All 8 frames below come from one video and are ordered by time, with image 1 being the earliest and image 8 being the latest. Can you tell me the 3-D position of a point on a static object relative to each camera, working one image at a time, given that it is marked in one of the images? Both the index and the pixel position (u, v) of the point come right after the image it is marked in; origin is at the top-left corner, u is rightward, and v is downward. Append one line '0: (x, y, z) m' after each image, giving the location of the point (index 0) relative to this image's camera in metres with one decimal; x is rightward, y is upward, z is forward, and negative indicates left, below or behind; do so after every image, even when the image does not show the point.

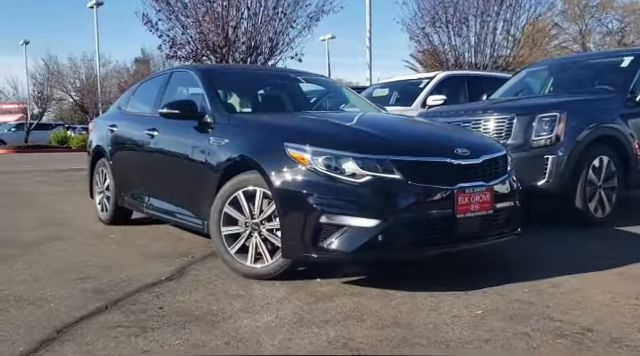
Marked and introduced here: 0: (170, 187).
0: (-1.4, -0.1, +5.5) m
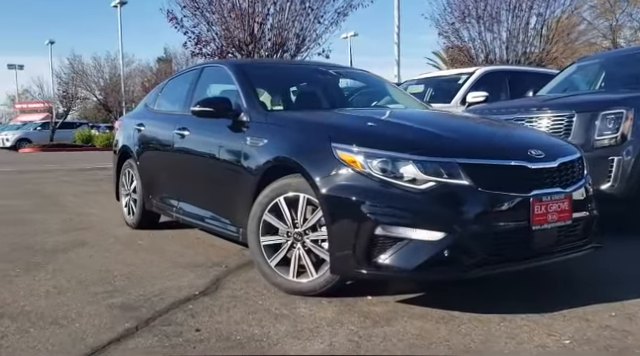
0: (-1.0, -0.1, +5.1) m
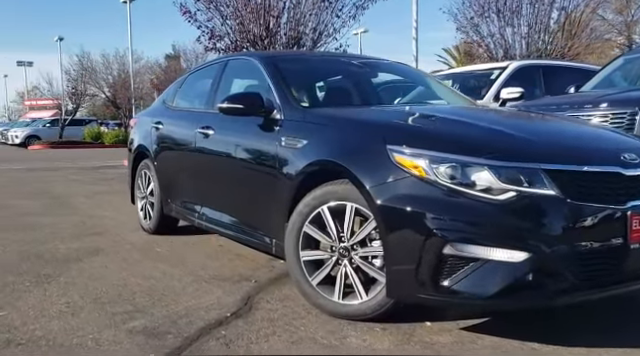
0: (-0.8, -0.1, +4.7) m
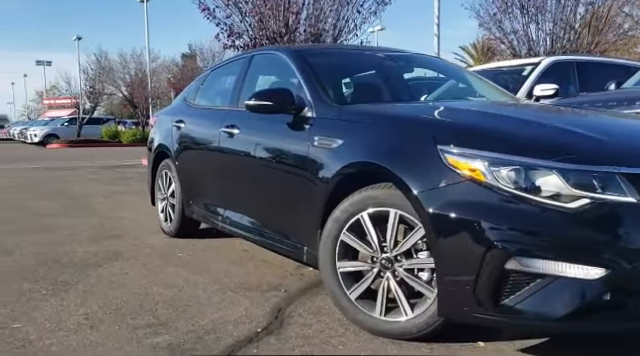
0: (-0.5, -0.1, +4.4) m
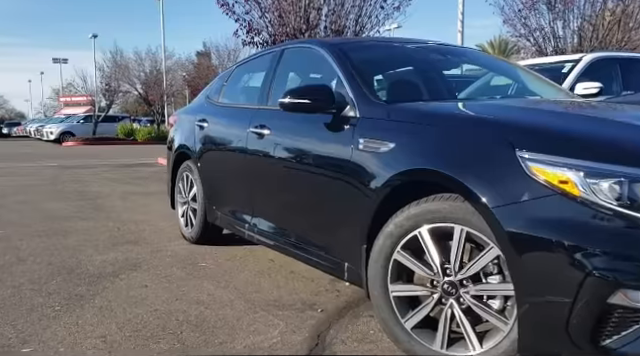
0: (-0.3, -0.2, +4.0) m
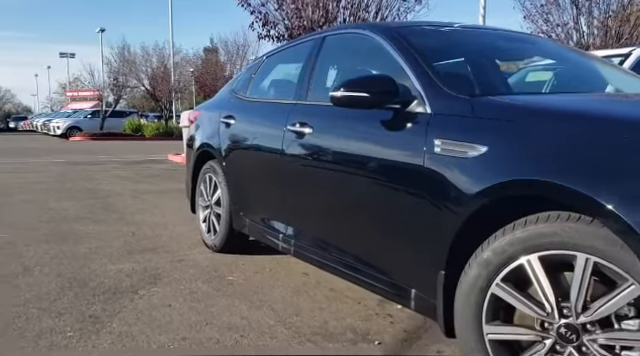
0: (0.0, -0.2, +3.5) m
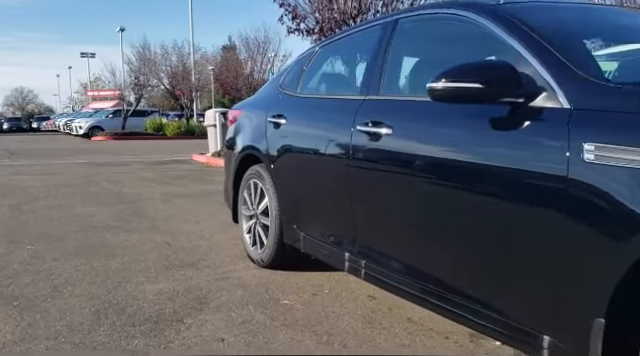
0: (+0.4, -0.3, +2.9) m
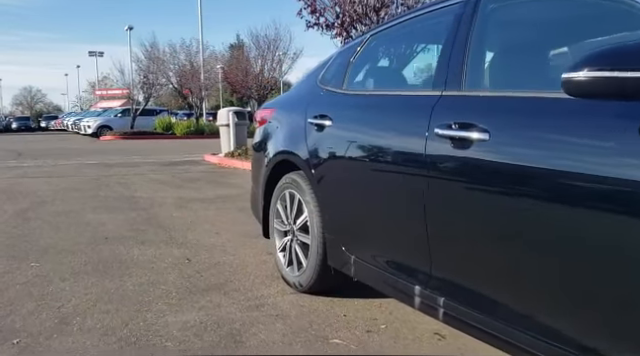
0: (+0.7, -0.3, +2.2) m
